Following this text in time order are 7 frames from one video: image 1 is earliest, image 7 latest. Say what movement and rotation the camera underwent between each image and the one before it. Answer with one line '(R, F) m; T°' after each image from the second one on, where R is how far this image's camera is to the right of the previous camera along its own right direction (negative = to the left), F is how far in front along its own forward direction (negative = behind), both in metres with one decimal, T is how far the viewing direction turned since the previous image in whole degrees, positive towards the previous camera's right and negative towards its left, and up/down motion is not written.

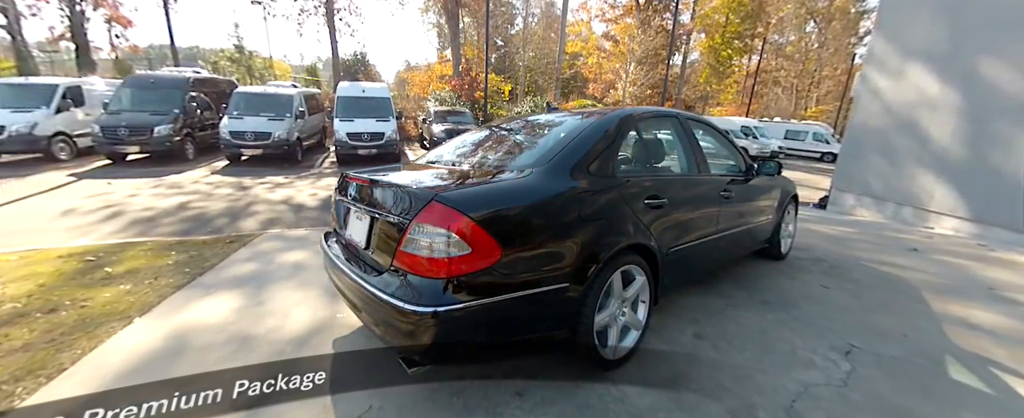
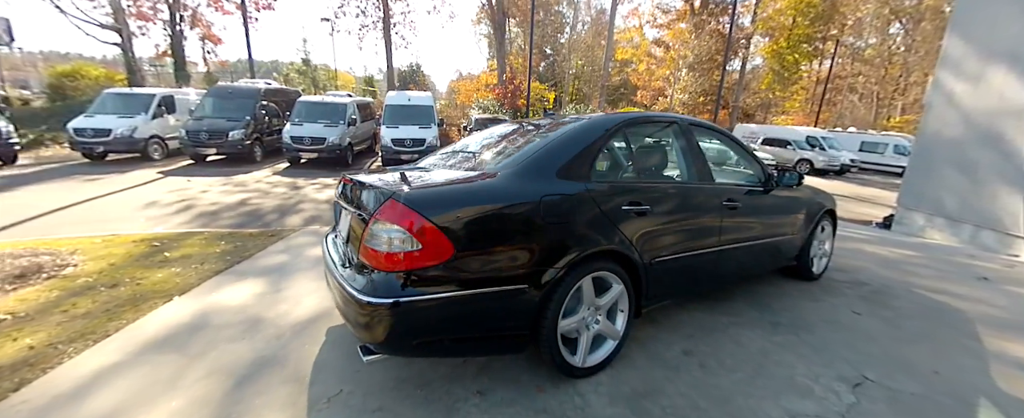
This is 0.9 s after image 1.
(+0.4, 0.0) m; -8°
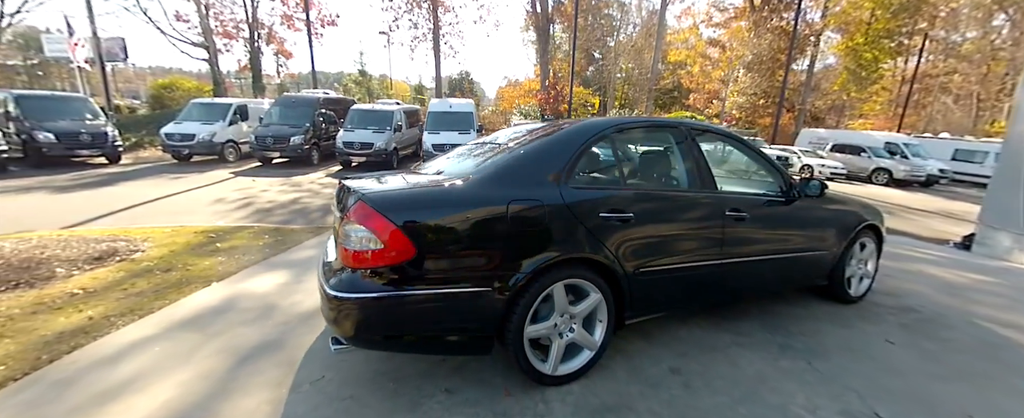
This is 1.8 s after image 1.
(+0.4, 0.0) m; -8°
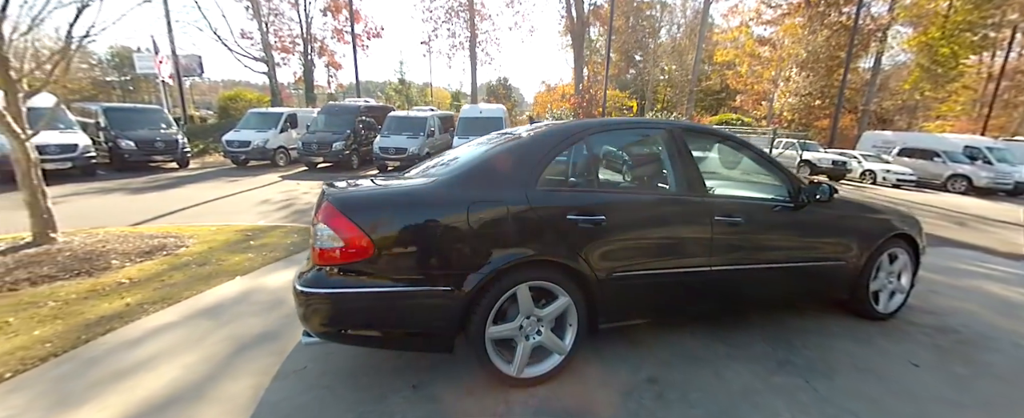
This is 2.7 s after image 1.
(+0.4, 0.0) m; -7°
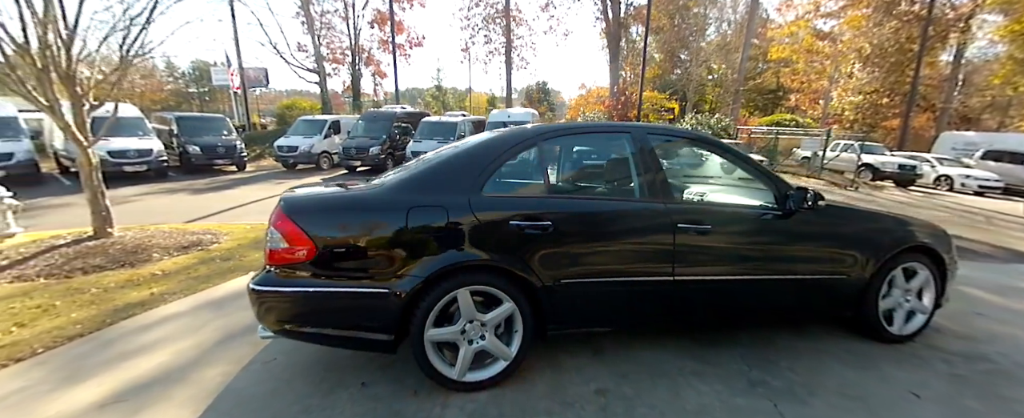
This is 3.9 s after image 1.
(+0.6, 0.0) m; -7°
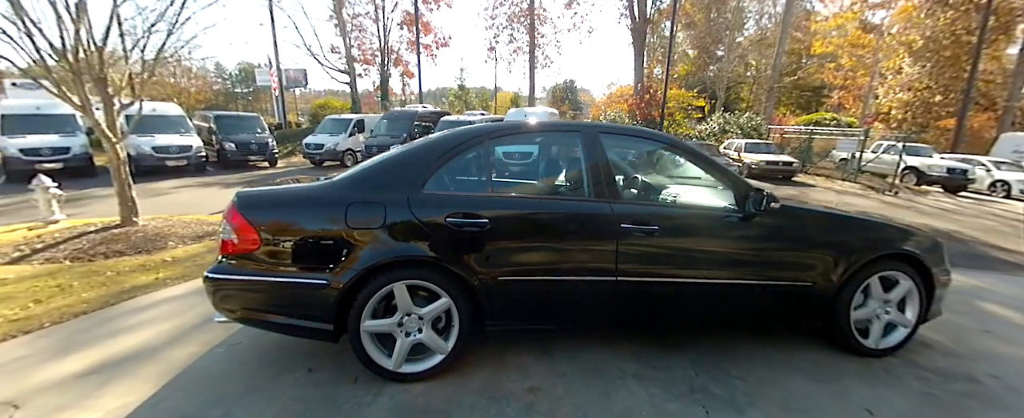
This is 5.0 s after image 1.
(+0.5, 0.0) m; -5°
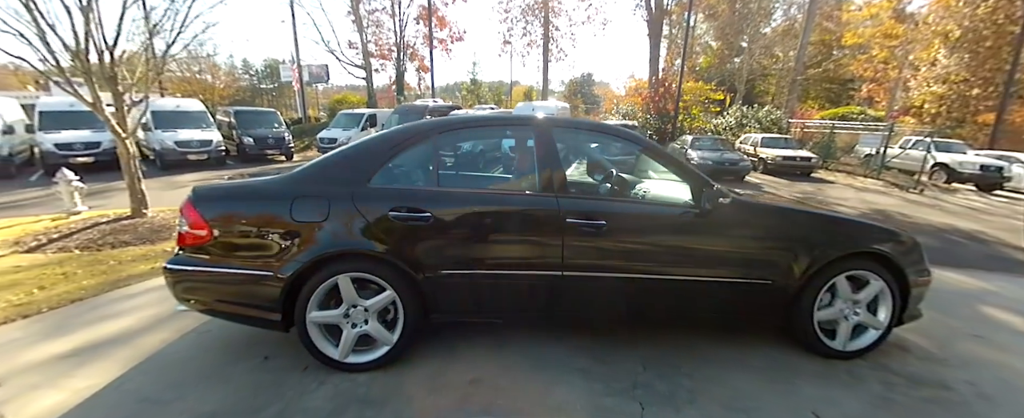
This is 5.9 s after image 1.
(+0.4, 0.0) m; -3°
